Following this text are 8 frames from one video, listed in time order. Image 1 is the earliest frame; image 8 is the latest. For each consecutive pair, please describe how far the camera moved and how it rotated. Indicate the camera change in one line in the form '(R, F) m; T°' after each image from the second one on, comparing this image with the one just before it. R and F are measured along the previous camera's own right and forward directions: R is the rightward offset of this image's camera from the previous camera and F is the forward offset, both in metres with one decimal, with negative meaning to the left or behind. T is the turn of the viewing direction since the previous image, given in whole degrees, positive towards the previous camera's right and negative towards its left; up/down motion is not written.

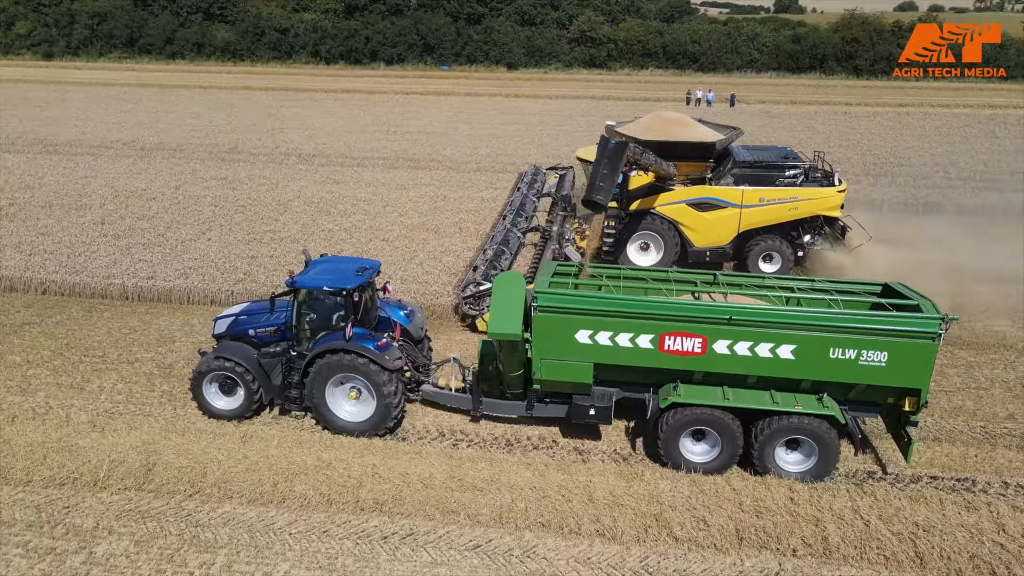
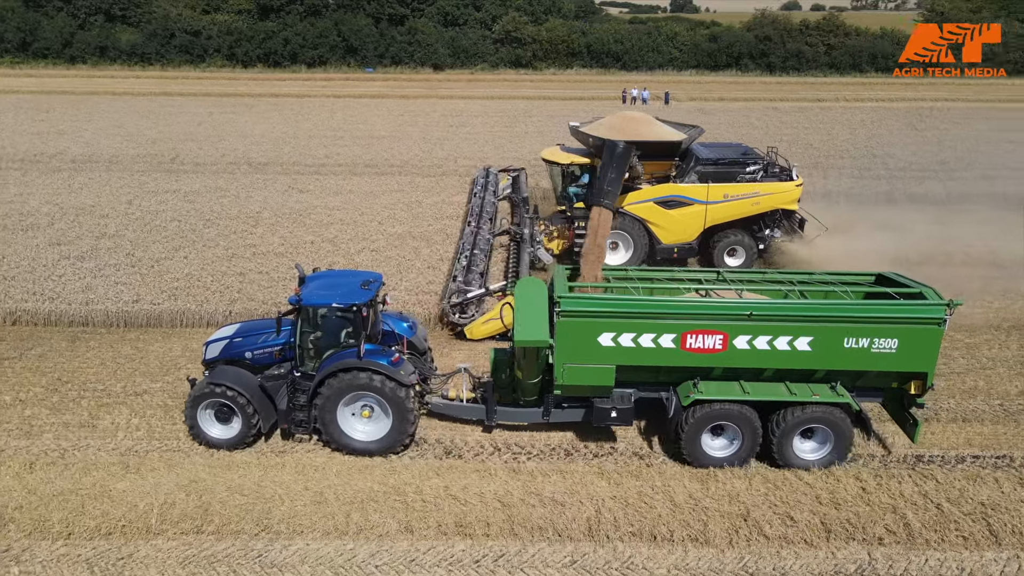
(-1.4, +0.2) m; +7°
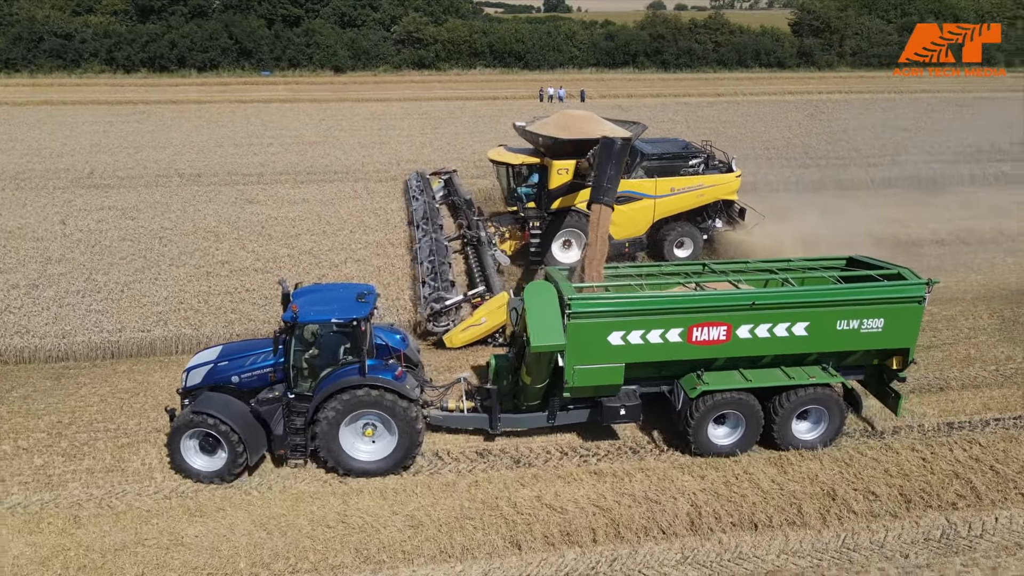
(-1.7, +0.2) m; +9°
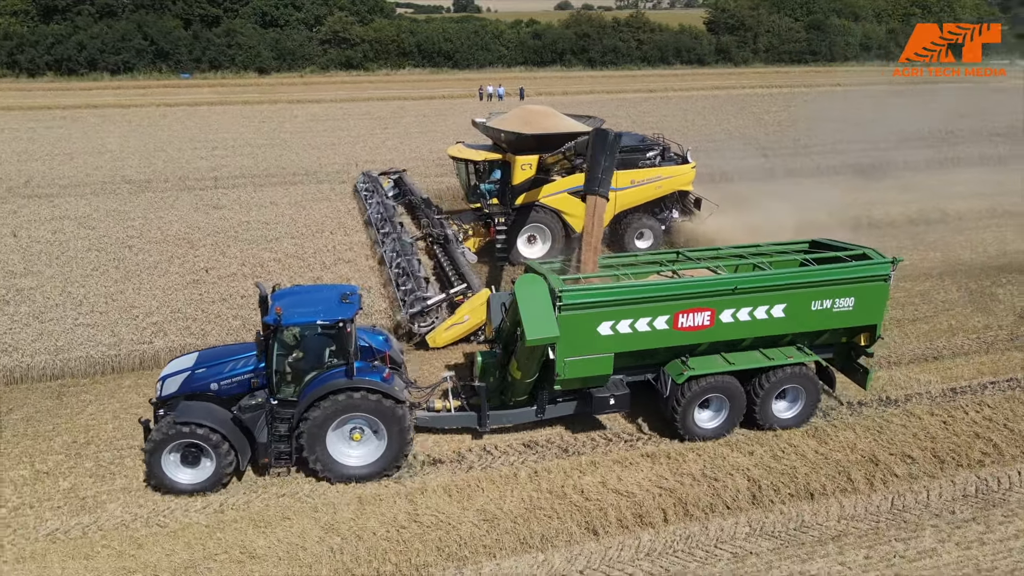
(-1.2, 0.0) m; +6°
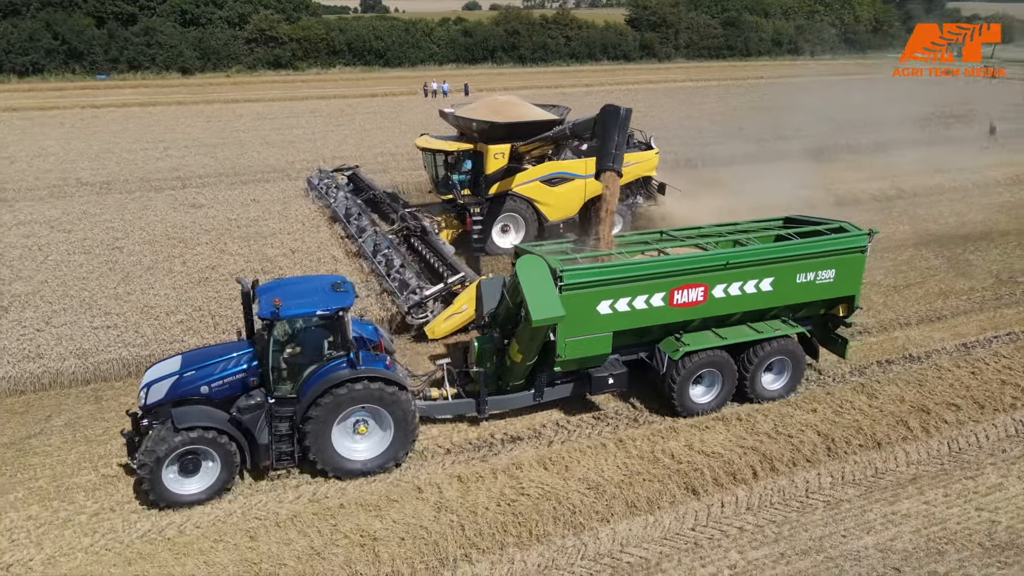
(-1.5, 0.0) m; +6°
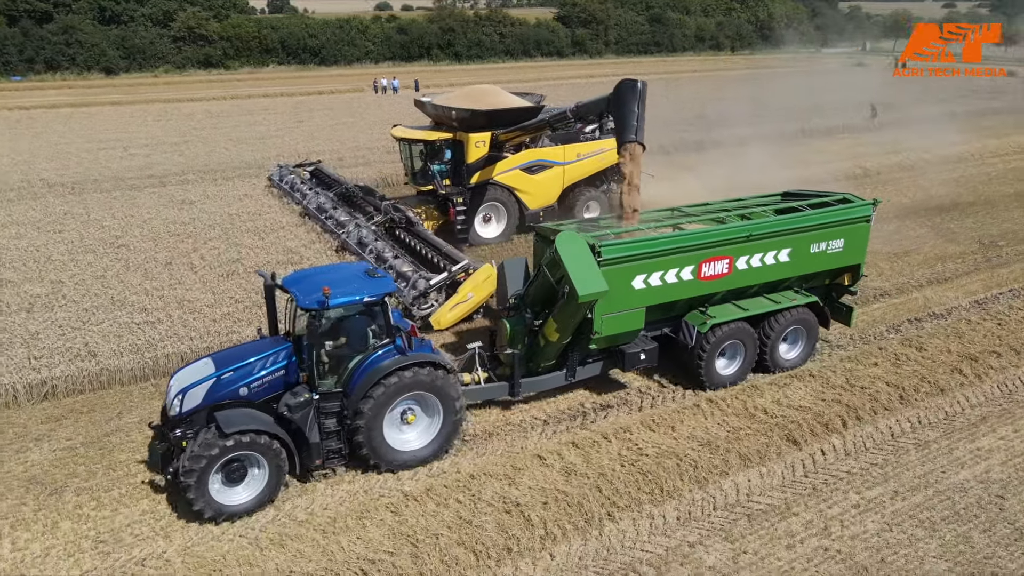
(-1.6, 0.0) m; +6°
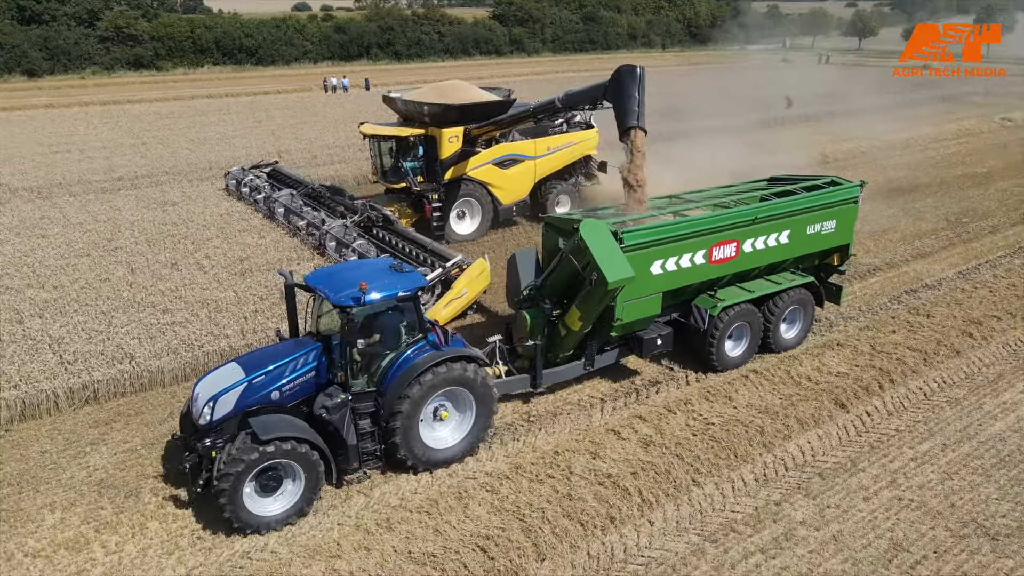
(-1.2, -0.1) m; +5°
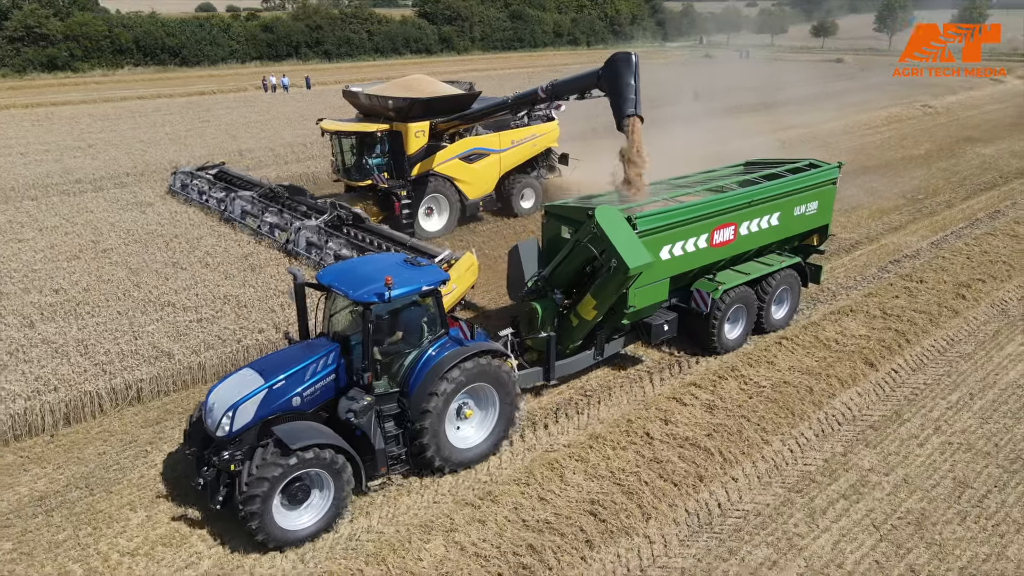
(-1.2, -0.1) m; +6°
